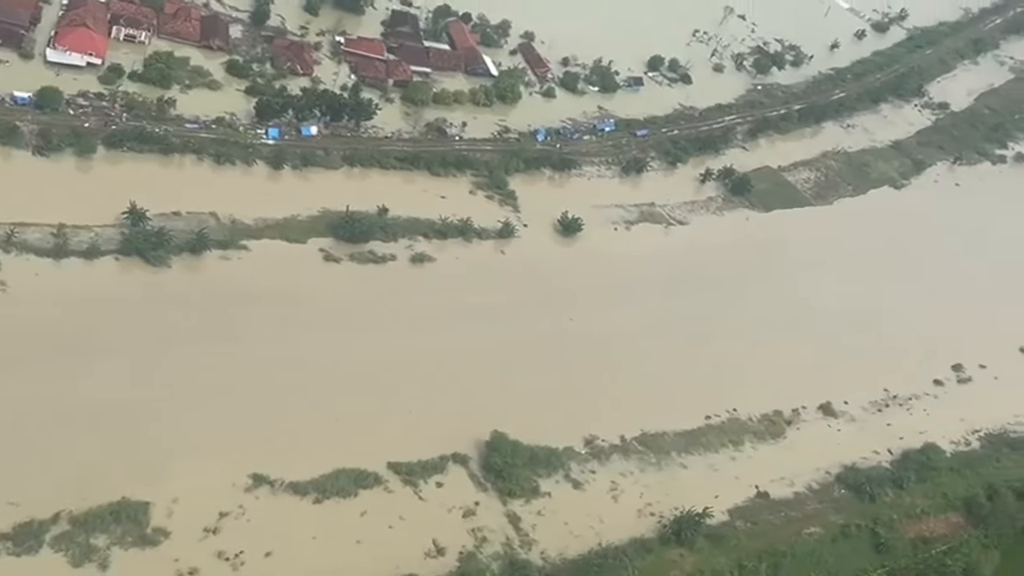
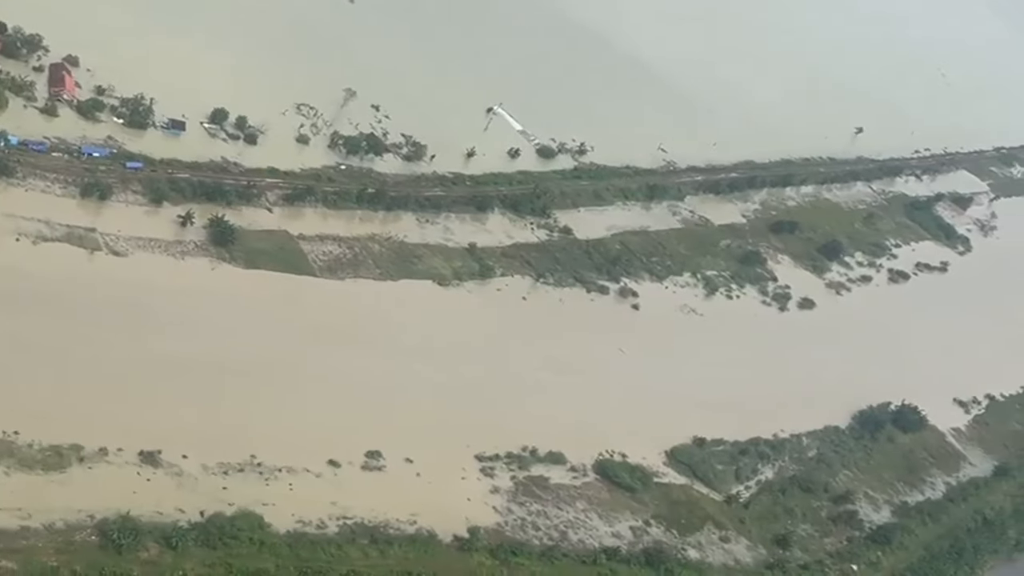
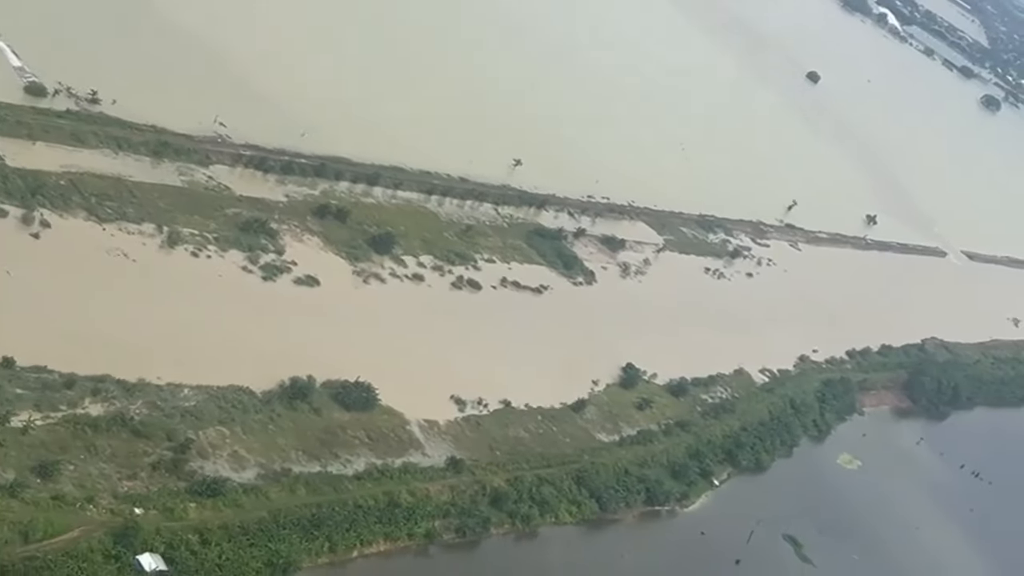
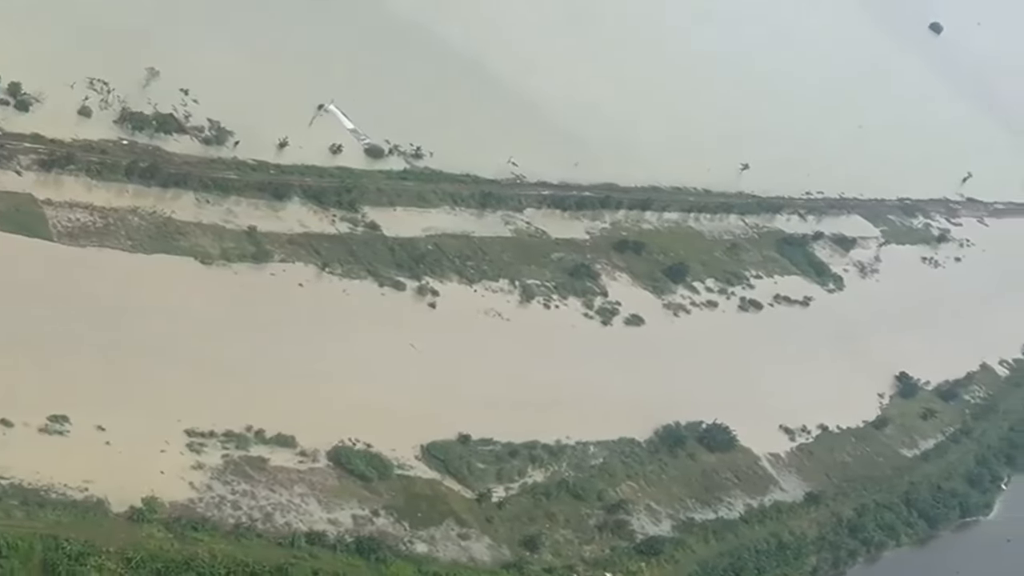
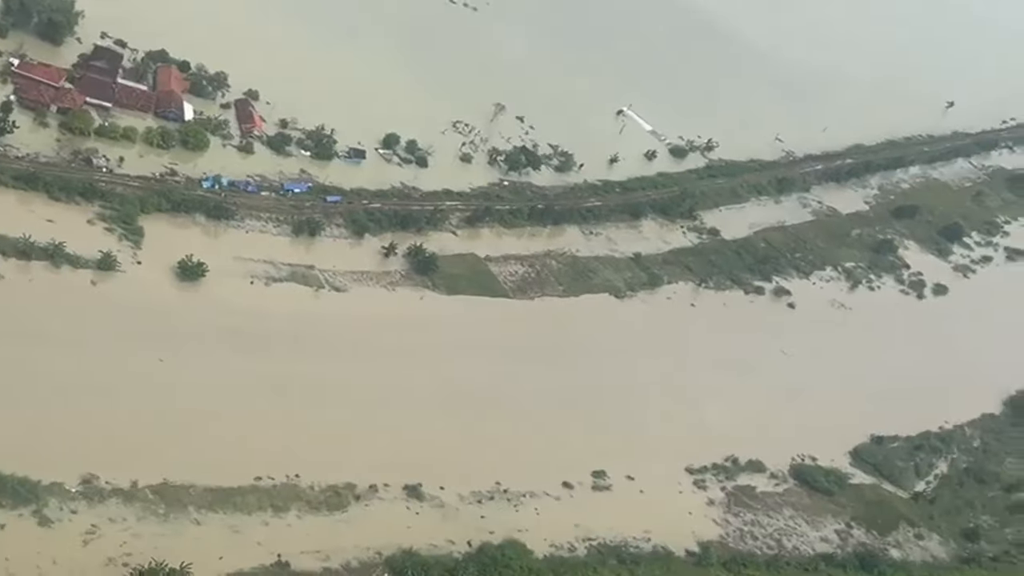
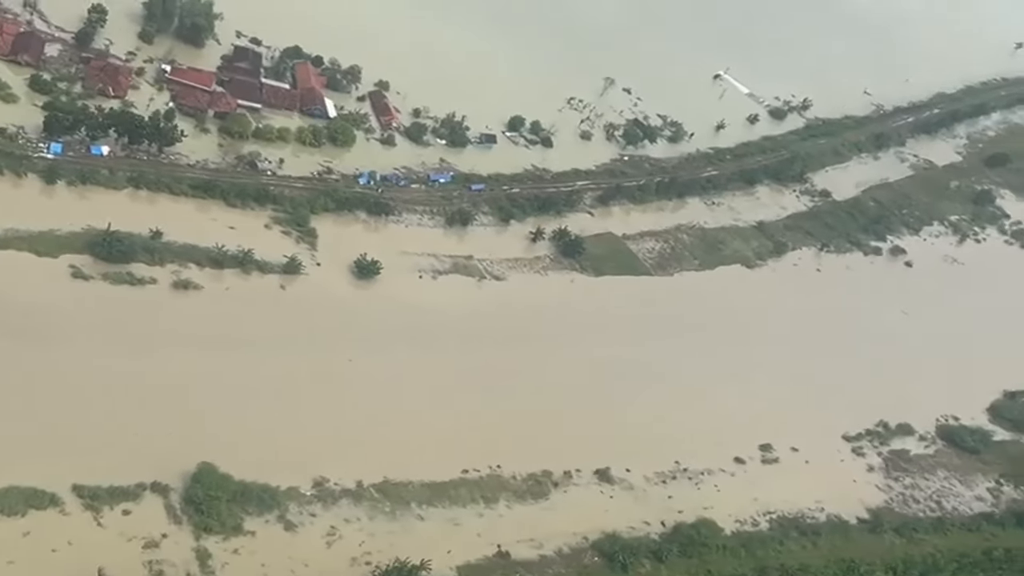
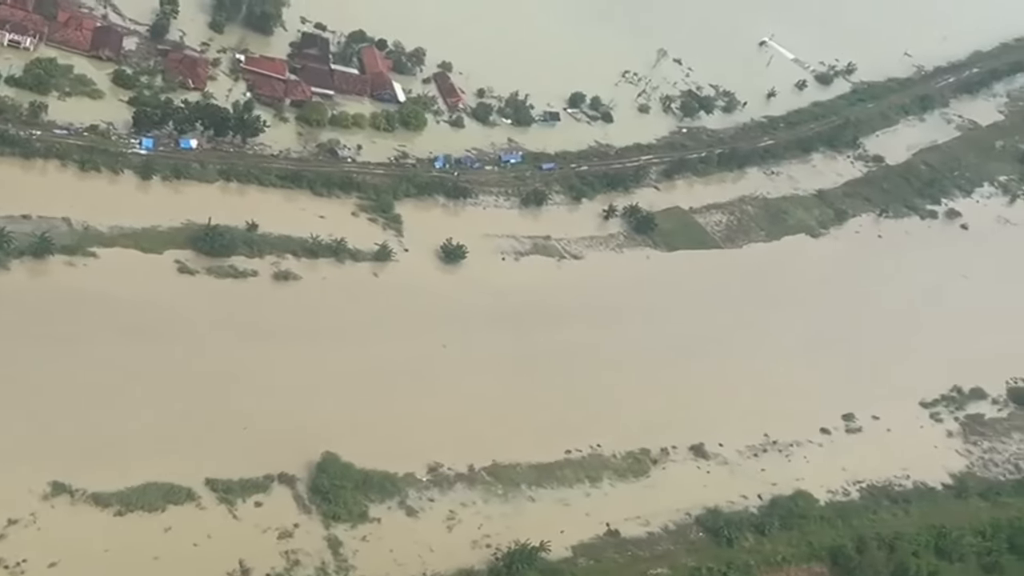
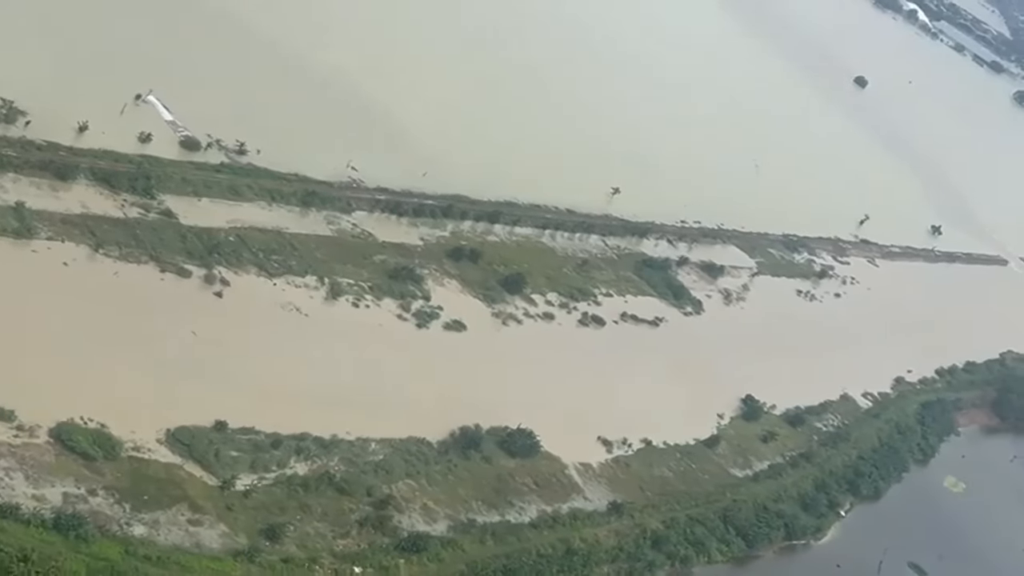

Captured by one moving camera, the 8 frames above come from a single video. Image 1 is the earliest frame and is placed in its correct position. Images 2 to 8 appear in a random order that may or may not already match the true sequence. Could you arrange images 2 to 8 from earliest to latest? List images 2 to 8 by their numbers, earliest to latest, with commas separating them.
7, 6, 5, 2, 4, 8, 3
